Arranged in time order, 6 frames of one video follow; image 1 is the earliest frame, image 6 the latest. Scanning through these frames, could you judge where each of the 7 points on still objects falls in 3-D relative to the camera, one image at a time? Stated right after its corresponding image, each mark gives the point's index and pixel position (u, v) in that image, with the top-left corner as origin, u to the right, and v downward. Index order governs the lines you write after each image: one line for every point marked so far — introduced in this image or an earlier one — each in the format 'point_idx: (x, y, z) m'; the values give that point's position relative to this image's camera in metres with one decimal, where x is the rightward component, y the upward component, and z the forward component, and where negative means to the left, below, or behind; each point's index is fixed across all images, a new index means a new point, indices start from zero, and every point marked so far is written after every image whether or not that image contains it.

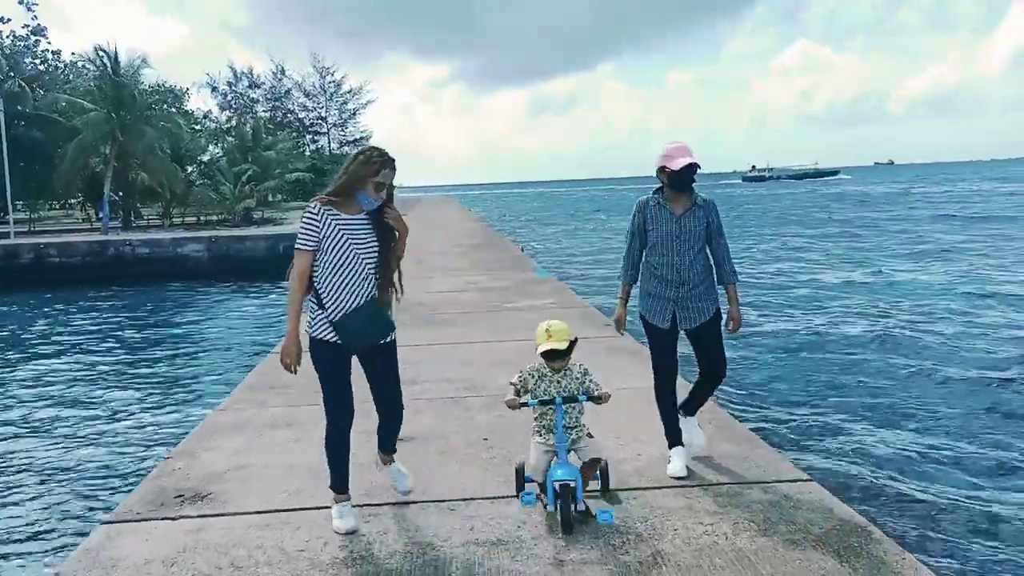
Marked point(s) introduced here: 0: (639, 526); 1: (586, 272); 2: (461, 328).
0: (+0.5, -1.0, +3.6) m
1: (+1.7, +0.3, +20.1) m
2: (-0.5, -0.4, +8.7) m
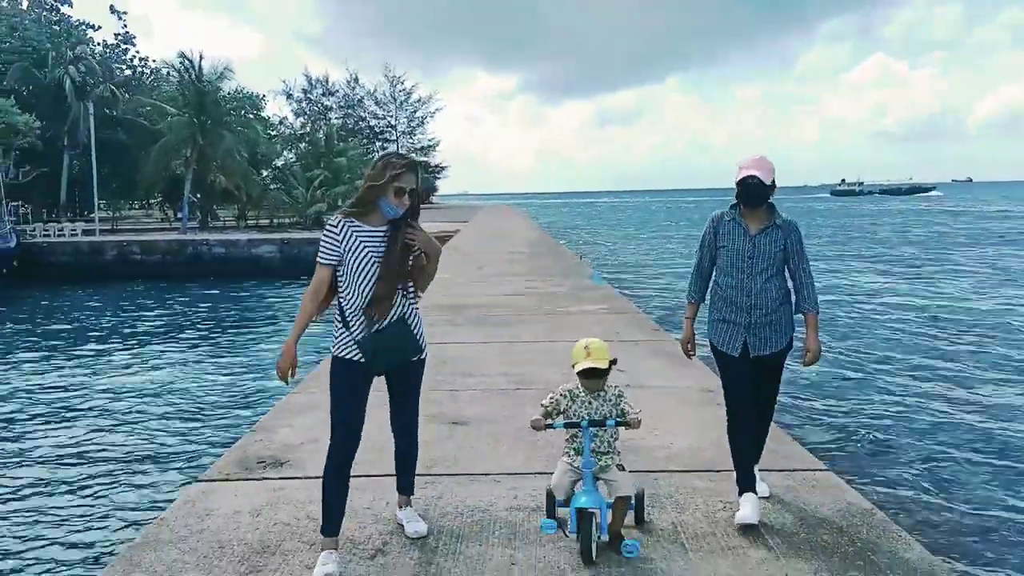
0: (+0.7, -1.0, +4.0) m
1: (+3.1, +0.1, +20.4) m
2: (+0.1, -0.4, +9.2) m
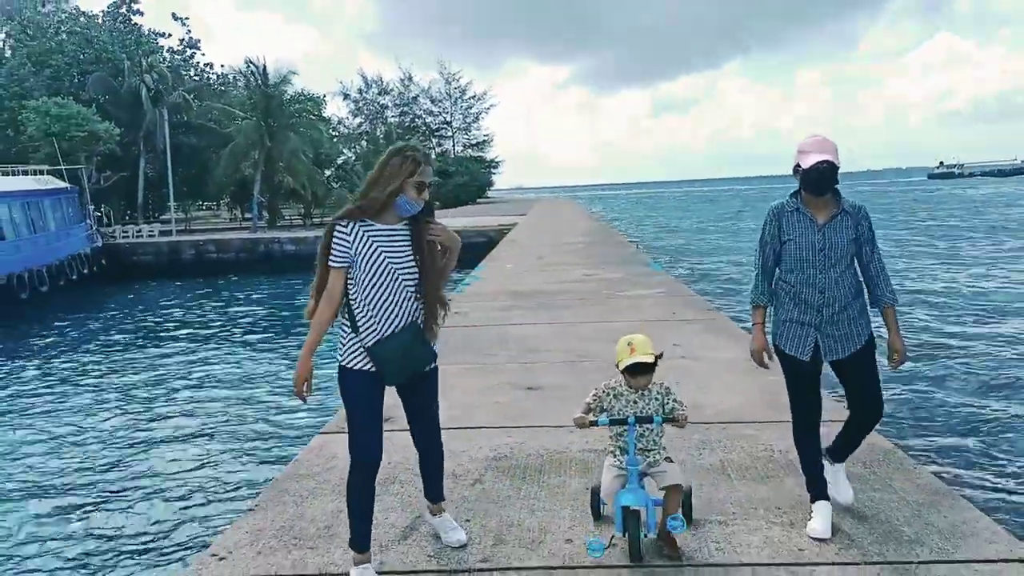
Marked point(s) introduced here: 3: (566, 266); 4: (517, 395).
0: (+1.1, -0.8, +4.7) m
1: (+4.5, +0.4, +20.9) m
2: (+0.8, -0.3, +9.9) m
3: (+1.0, +0.4, +15.4) m
4: (0.0, -0.7, +6.1) m
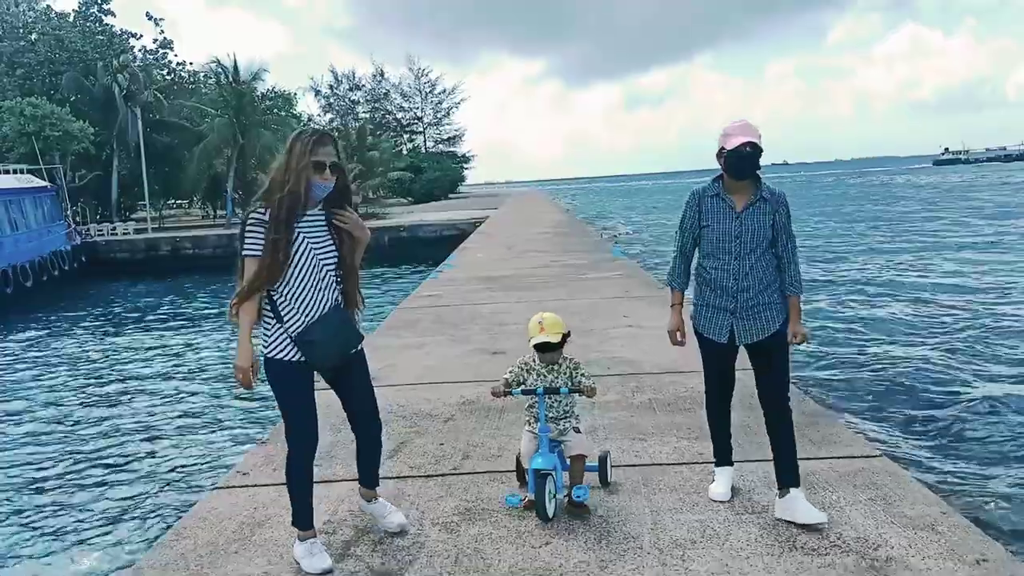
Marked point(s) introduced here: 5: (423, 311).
0: (+0.9, -0.6, +5.7) m
1: (+3.8, +0.7, +21.9) m
2: (+0.4, 0.0, +10.8) m
3: (+0.4, +0.6, +16.3) m
4: (-0.2, -0.6, +7.0) m
5: (-1.0, -0.2, +9.7) m
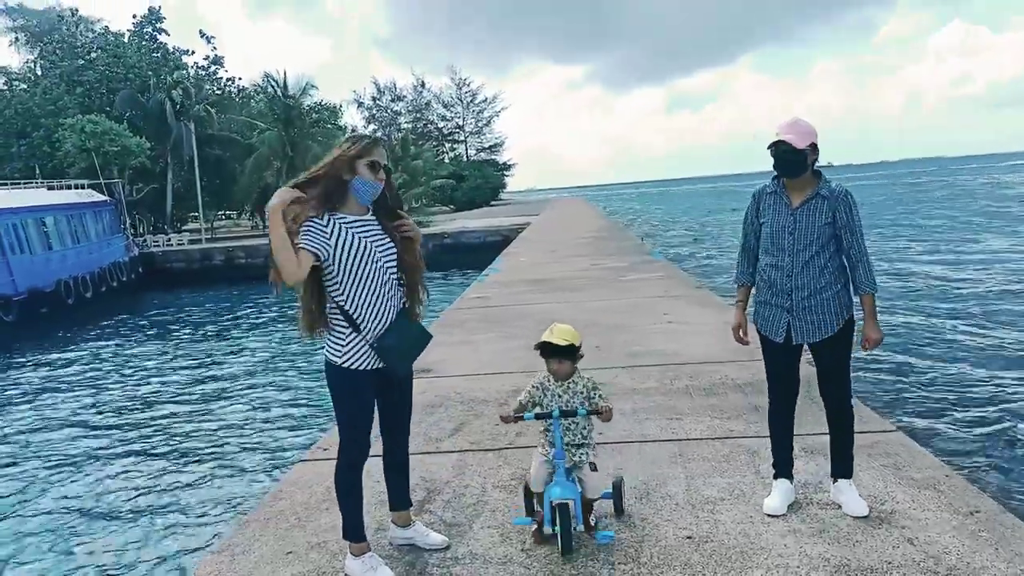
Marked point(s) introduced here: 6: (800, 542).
0: (+1.2, -0.6, +6.1) m
1: (+4.8, +0.7, +22.3) m
2: (+1.0, -0.1, +11.3) m
3: (+1.2, +0.6, +16.8) m
4: (+0.2, -0.6, +7.5) m
5: (-0.5, -0.3, +10.2) m
6: (+1.1, -1.0, +3.3) m
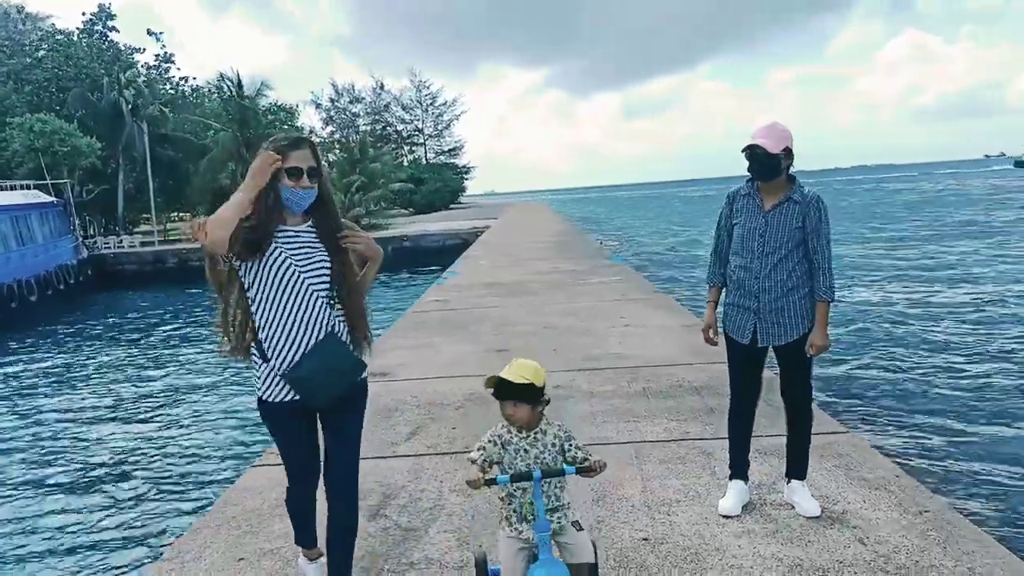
0: (+0.9, -0.6, +6.2) m
1: (+3.8, +0.6, +22.4) m
2: (+0.4, -0.1, +11.3) m
3: (+0.4, +0.5, +16.9) m
4: (-0.2, -0.6, +7.5) m
5: (-1.0, -0.3, +10.2) m
6: (+0.9, -1.0, +3.3) m
